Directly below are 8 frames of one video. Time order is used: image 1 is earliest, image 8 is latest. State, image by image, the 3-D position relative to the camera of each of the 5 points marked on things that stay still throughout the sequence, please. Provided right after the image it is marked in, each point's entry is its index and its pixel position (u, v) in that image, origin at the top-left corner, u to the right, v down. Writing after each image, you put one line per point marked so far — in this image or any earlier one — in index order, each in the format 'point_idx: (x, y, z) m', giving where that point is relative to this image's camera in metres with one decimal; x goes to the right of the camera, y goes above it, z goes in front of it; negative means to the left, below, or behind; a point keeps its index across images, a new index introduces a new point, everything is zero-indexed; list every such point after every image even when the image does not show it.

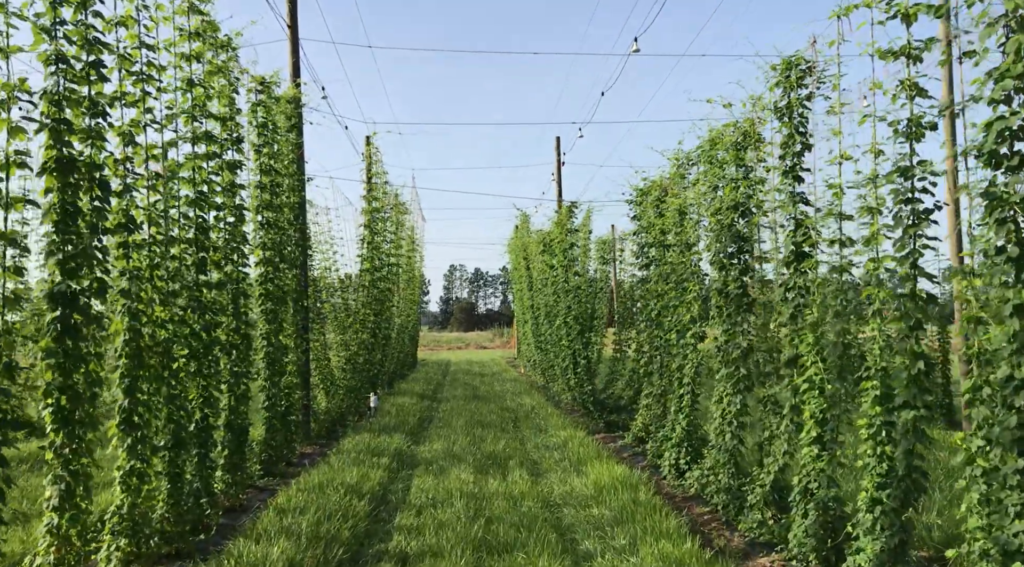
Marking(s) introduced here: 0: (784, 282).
0: (+1.7, 0.0, +5.1) m
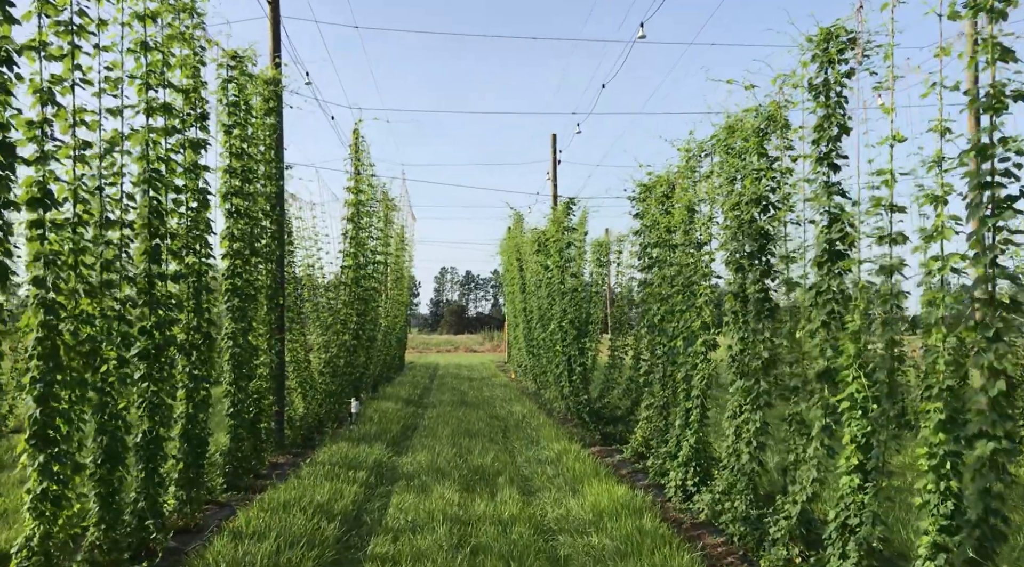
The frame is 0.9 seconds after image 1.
0: (+1.7, 0.0, +4.5) m
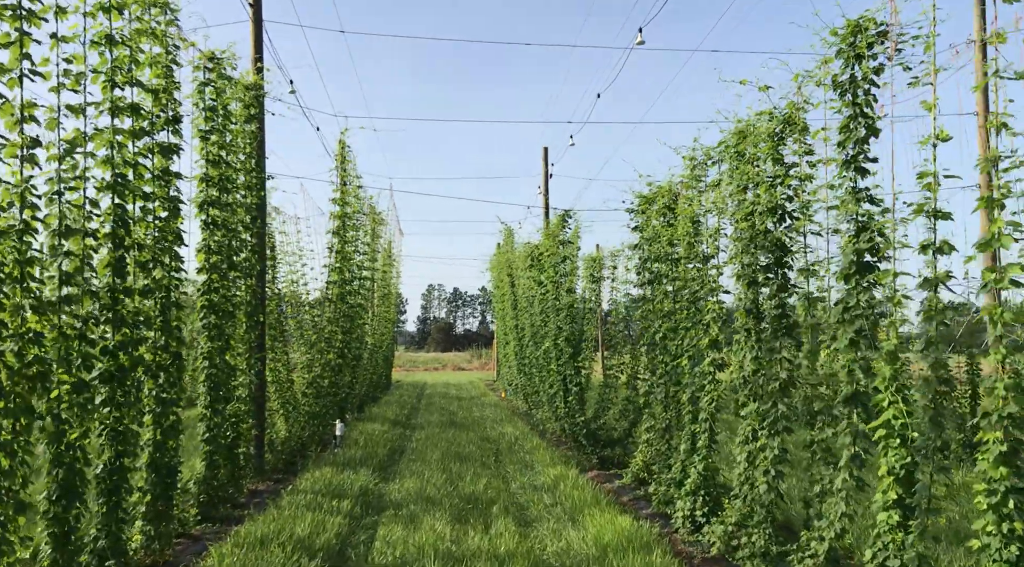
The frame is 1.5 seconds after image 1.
0: (+1.7, -0.1, +4.1) m
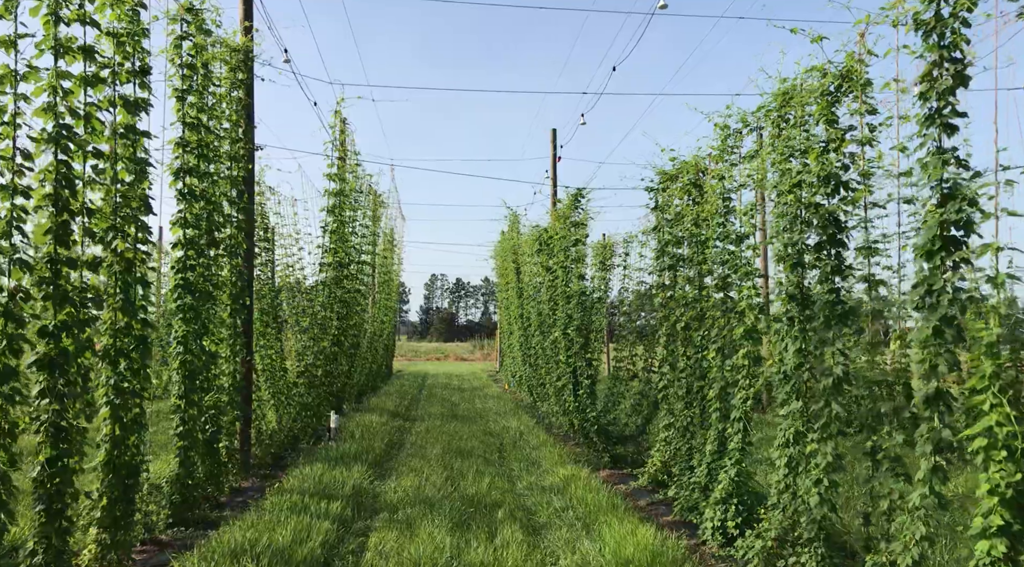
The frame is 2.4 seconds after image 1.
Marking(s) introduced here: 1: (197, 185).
0: (+1.8, 0.0, +3.5) m
1: (-2.3, +0.7, +5.9) m
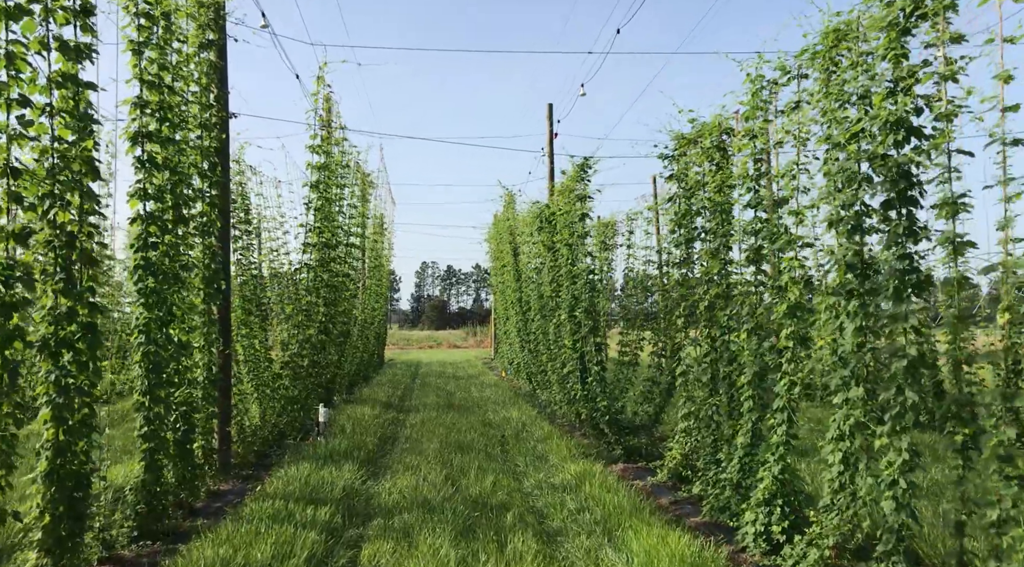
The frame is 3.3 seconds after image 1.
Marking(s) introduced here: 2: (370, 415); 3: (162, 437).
0: (+1.8, +0.2, +2.8) m
1: (-2.3, +0.9, +5.2) m
2: (-1.9, -1.8, +10.8) m
3: (-2.2, -1.0, +5.1) m
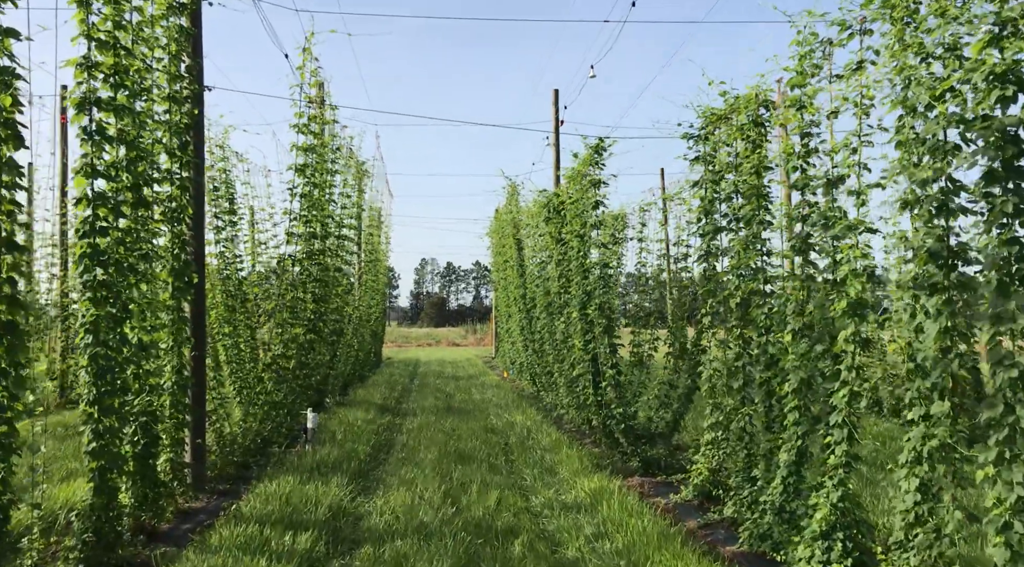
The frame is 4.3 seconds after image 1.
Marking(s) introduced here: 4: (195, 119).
0: (+1.9, +0.2, +2.1) m
1: (-2.2, +0.9, +4.5) m
2: (-1.8, -1.7, +10.1) m
3: (-2.2, -0.9, +4.4) m
4: (-2.4, +1.2, +6.0) m
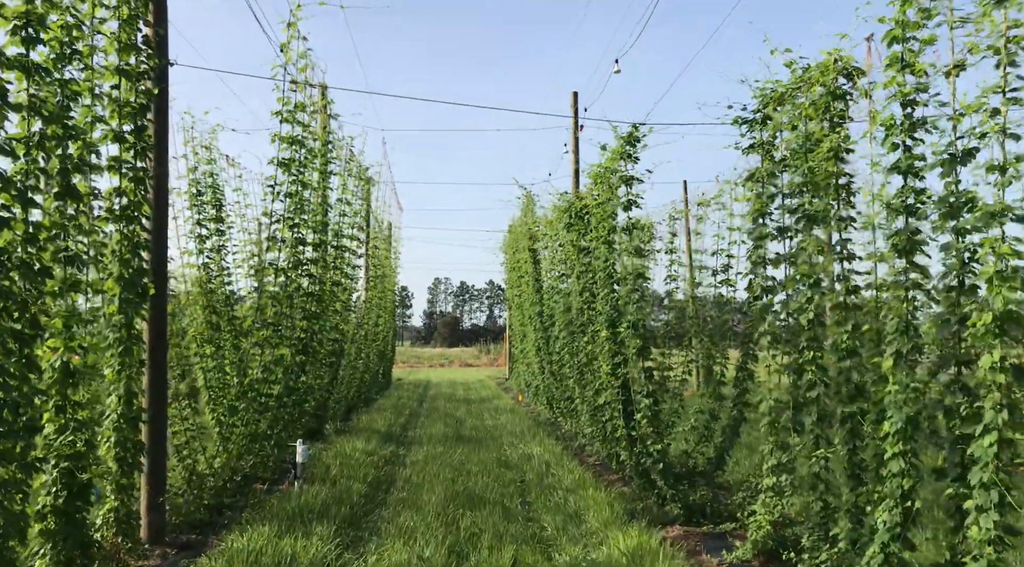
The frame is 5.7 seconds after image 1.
0: (+1.9, +0.2, +1.1) m
1: (-2.1, +0.9, +3.6) m
2: (-1.7, -1.9, +9.0) m
3: (-2.1, -1.0, +3.4) m
4: (-2.3, +1.2, +5.0) m
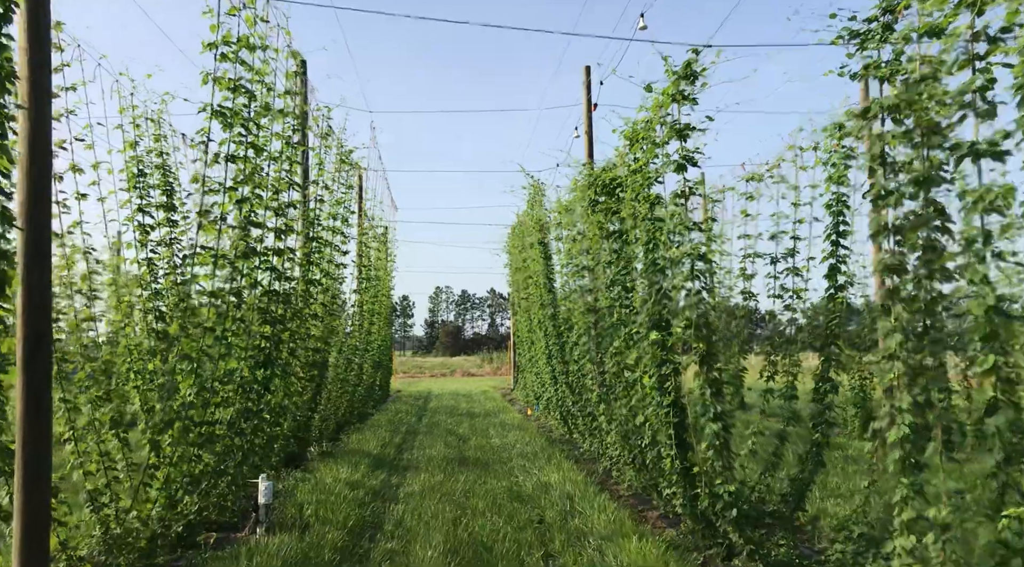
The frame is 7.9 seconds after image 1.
0: (+2.0, +0.4, -0.4) m
1: (-2.1, +0.9, +2.1) m
2: (-1.5, -1.8, +7.5) m
3: (-2.0, -0.9, +1.8) m
4: (-2.2, +1.2, +3.5) m
